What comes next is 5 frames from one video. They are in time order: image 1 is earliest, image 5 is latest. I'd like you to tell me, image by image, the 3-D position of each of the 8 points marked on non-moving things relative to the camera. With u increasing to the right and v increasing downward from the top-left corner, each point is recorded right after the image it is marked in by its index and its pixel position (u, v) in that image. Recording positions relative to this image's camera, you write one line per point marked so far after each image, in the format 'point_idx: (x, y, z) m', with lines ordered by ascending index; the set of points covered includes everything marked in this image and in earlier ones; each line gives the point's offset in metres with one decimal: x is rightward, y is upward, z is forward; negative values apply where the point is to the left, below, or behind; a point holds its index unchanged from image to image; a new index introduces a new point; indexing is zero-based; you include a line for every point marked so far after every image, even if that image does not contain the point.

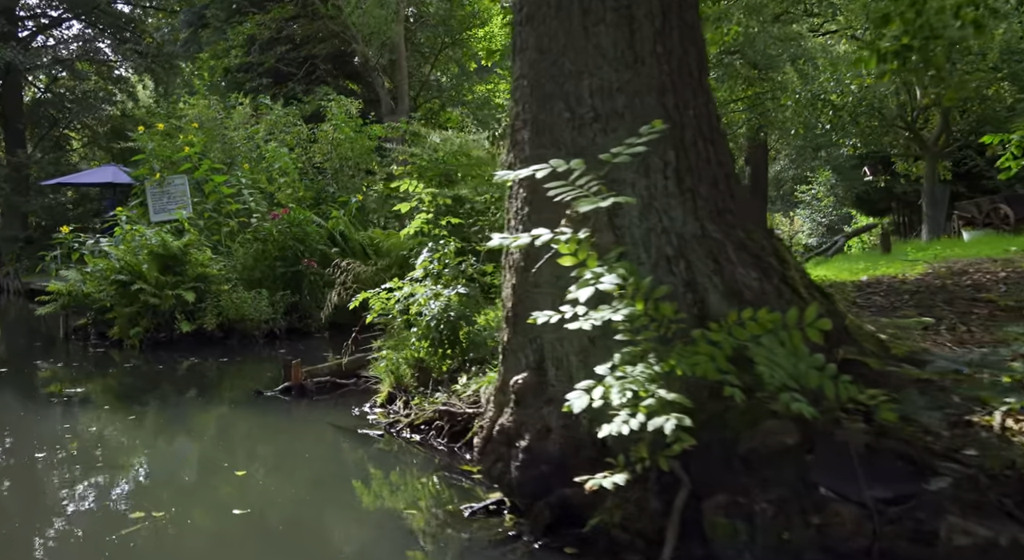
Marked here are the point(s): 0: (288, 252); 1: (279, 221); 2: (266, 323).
0: (-2.3, +0.3, +9.4) m
1: (-2.3, +0.6, +9.4) m
2: (-2.3, -0.4, +9.0) m
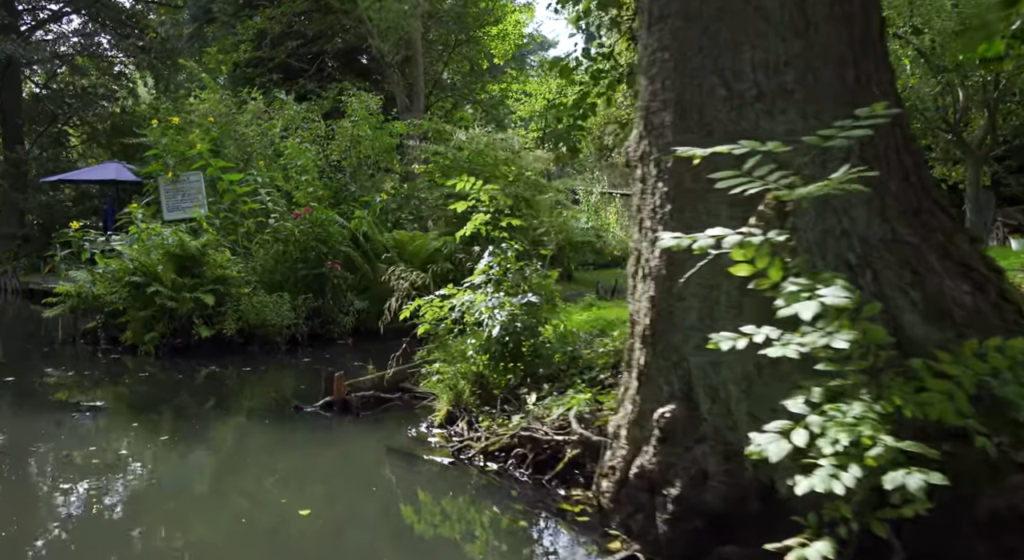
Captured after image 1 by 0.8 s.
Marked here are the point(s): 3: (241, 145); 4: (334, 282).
0: (-2.0, +0.3, +9.0) m
1: (-2.0, +0.6, +9.0) m
2: (-2.0, -0.4, +8.5) m
3: (-3.1, +1.6, +10.7) m
4: (-1.7, 0.0, +9.0) m
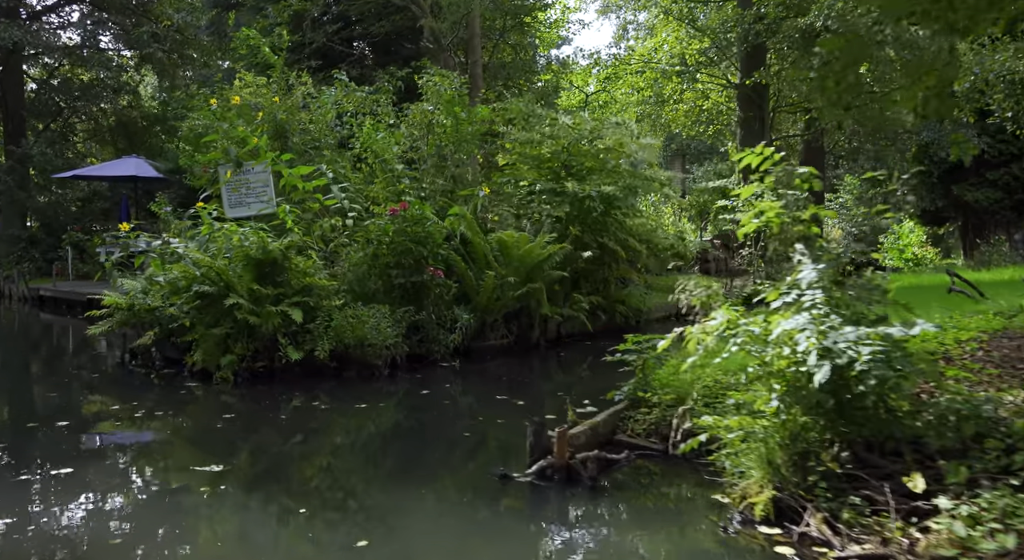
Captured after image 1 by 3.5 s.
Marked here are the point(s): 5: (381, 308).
0: (-0.9, +0.2, +7.4) m
1: (-0.9, +0.5, +7.4) m
2: (-0.9, -0.5, +7.0) m
3: (-2.0, +1.5, +9.2) m
4: (-0.6, -0.1, +7.5) m
5: (-1.0, -0.2, +7.1) m
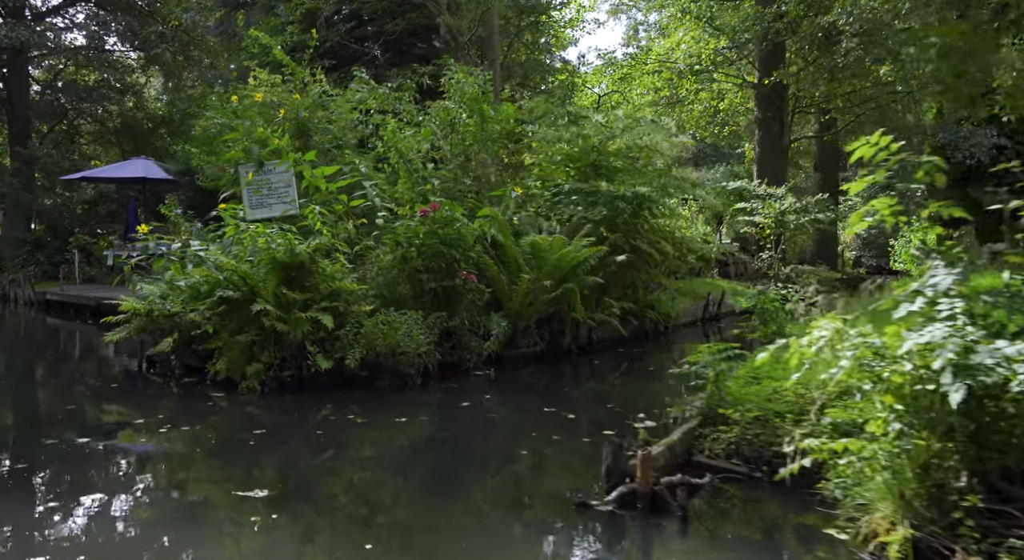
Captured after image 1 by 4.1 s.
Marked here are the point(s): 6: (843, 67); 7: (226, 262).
0: (-0.6, +0.1, +7.1) m
1: (-0.7, +0.5, +7.1) m
2: (-0.6, -0.6, +6.6) m
3: (-1.7, +1.5, +8.9) m
4: (-0.3, -0.1, +7.1) m
5: (-0.7, -0.2, +6.7) m
6: (+5.7, +3.7, +15.8) m
7: (-1.9, +0.1, +6.2) m
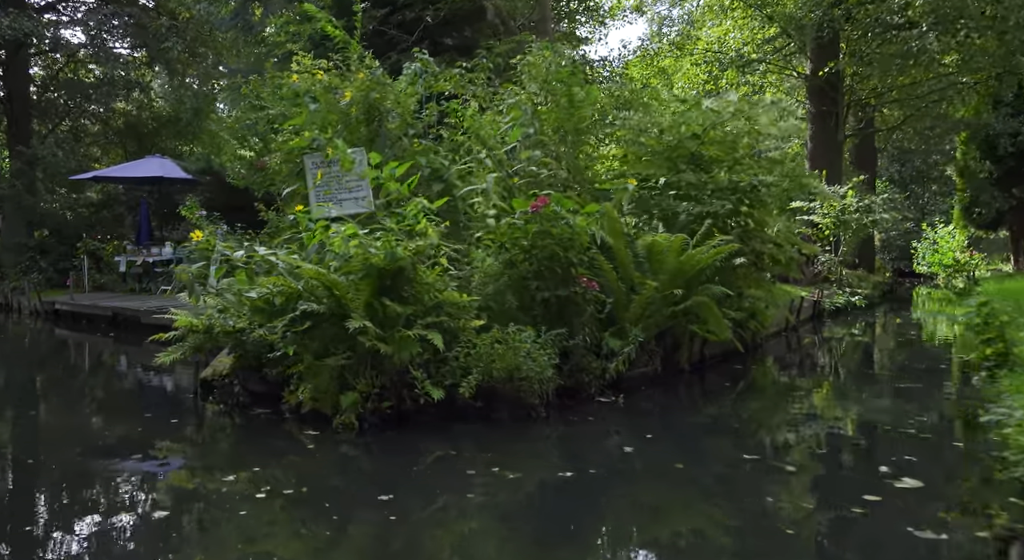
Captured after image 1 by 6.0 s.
0: (+0.2, +0.1, +5.9) m
1: (+0.2, +0.4, +5.9) m
2: (+0.2, -0.6, +5.5) m
3: (-0.9, +1.4, +7.7) m
4: (+0.5, -0.2, +6.0) m
5: (+0.1, -0.3, +5.5) m
6: (+6.5, +3.6, +14.7) m
7: (-1.1, +0.1, +5.0) m
